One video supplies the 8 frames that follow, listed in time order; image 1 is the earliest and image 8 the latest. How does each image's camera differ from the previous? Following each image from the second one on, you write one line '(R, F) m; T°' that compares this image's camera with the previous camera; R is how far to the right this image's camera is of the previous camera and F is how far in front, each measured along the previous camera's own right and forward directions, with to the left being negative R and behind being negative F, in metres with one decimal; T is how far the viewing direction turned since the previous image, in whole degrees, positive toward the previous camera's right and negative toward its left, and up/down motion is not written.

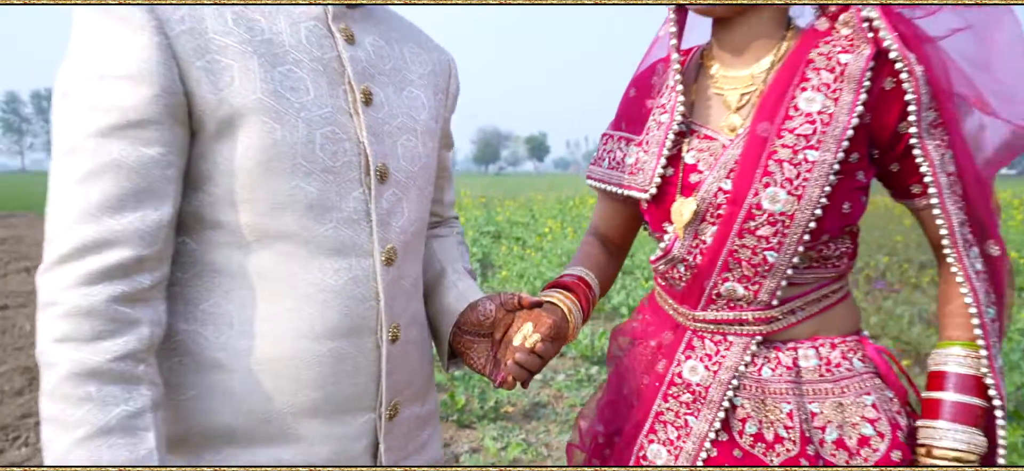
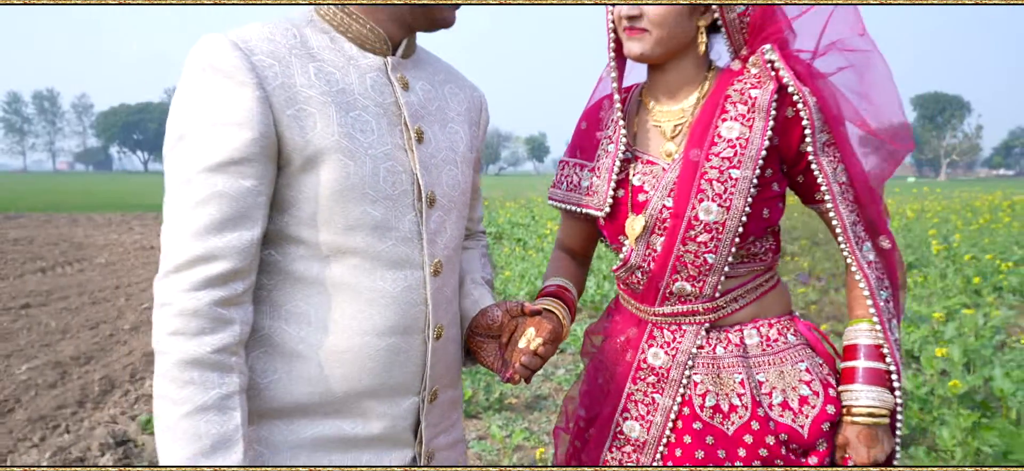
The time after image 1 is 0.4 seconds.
(0.0, -0.2) m; 0°
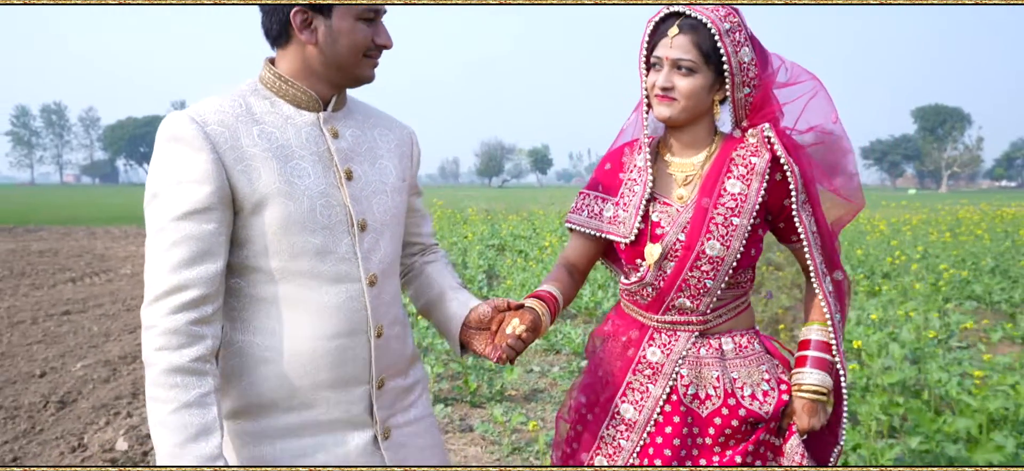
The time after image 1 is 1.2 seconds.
(0.0, -0.5) m; 0°
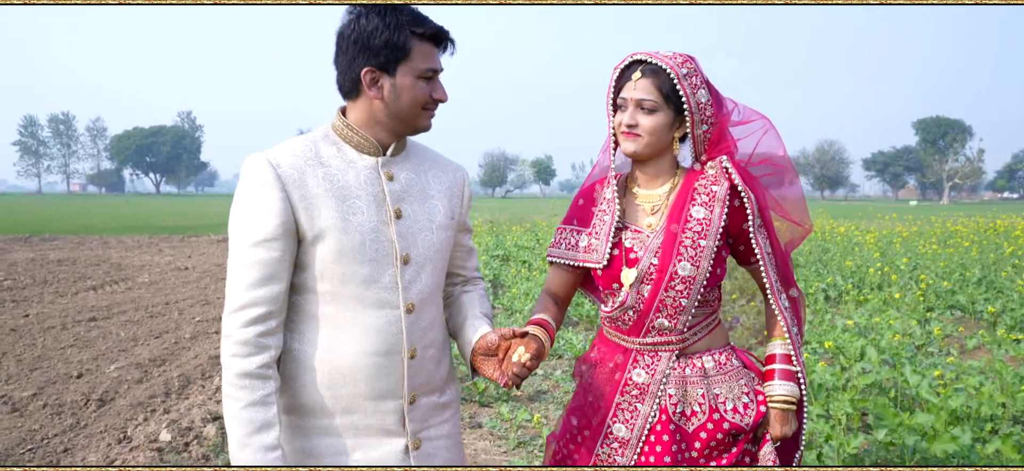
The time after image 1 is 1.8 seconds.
(0.0, -0.3) m; 0°
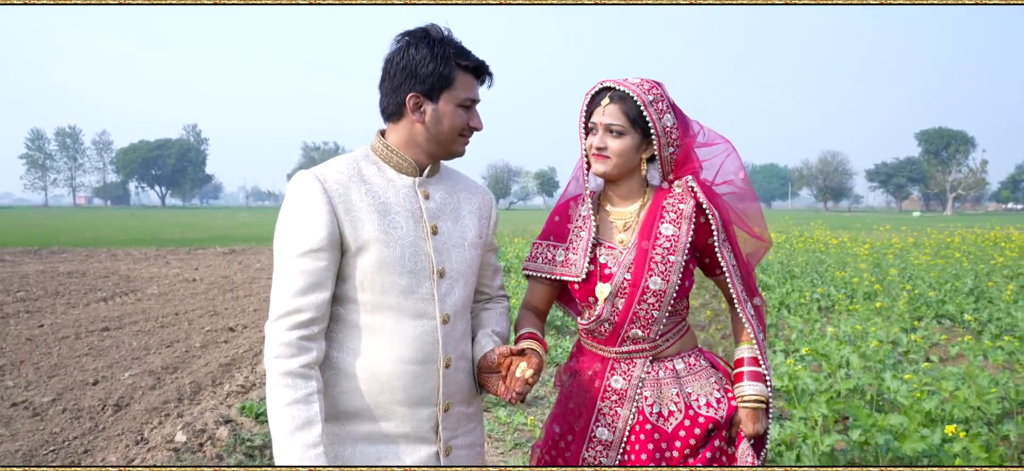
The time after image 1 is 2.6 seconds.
(0.0, -0.2) m; 0°
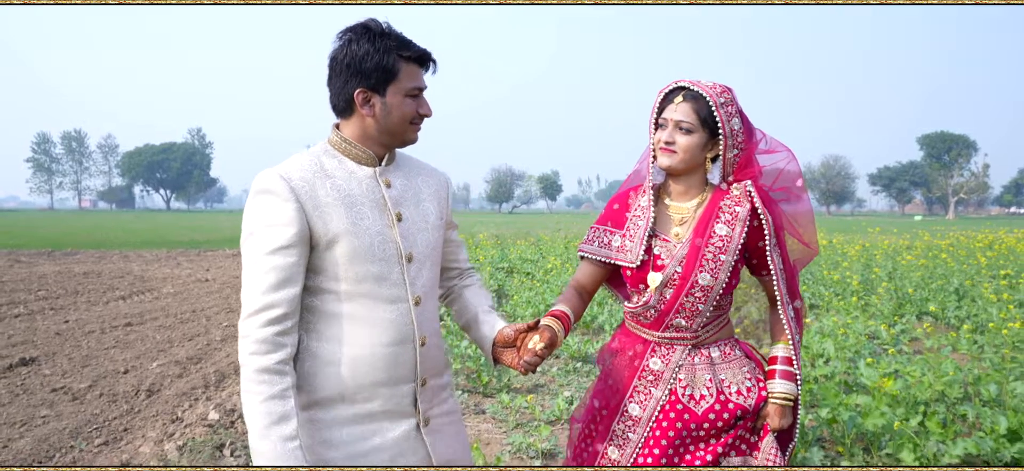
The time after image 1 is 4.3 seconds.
(0.0, -0.4) m; 0°
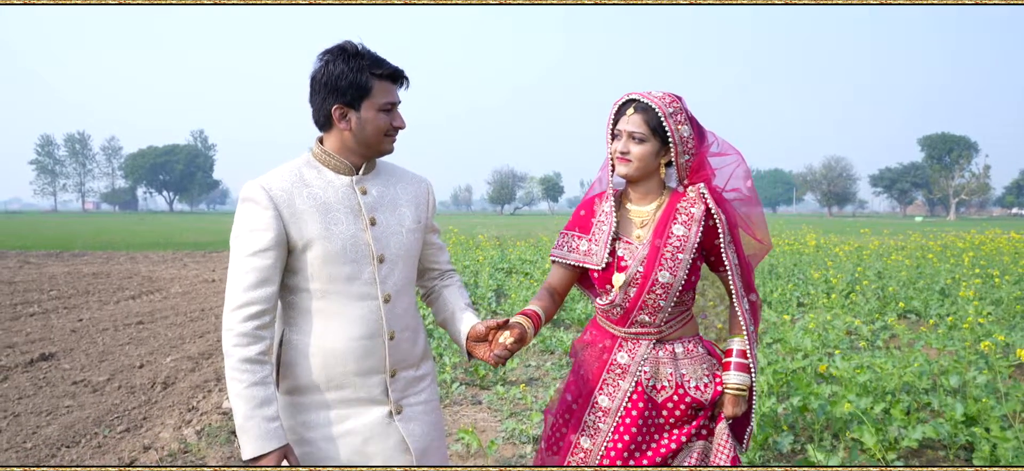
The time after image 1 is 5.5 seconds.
(0.0, -0.3) m; 0°
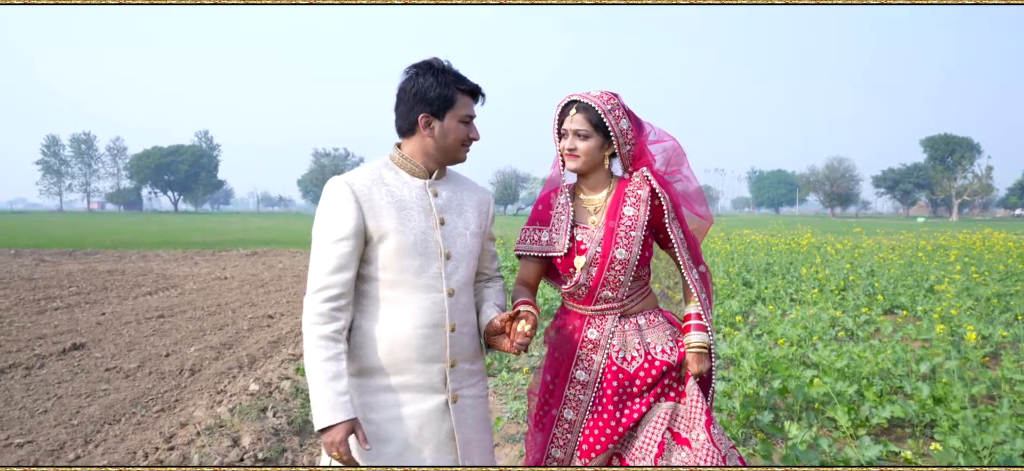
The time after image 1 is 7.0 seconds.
(0.0, -0.4) m; 0°
